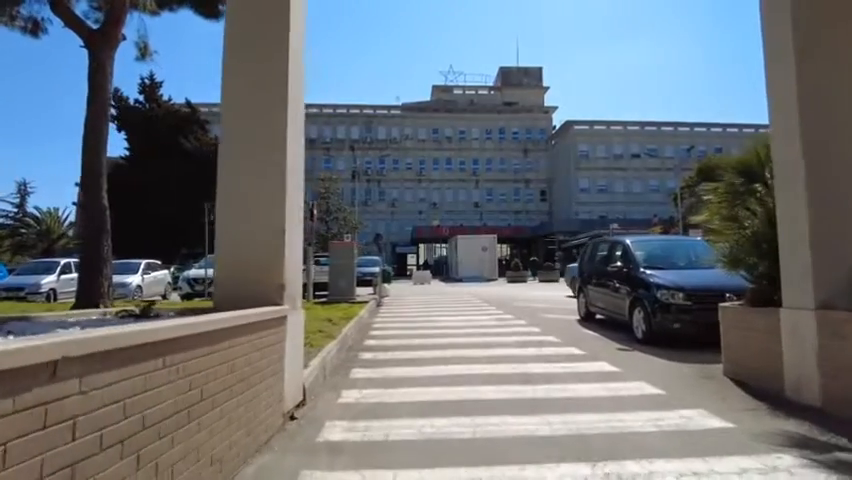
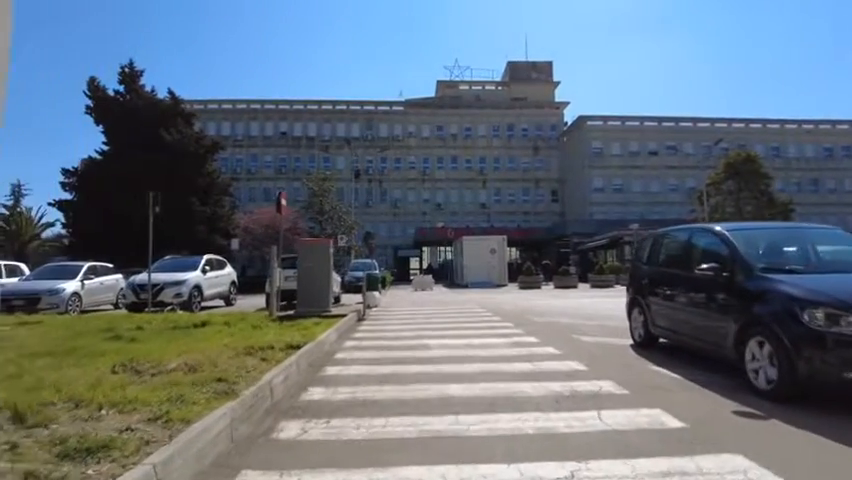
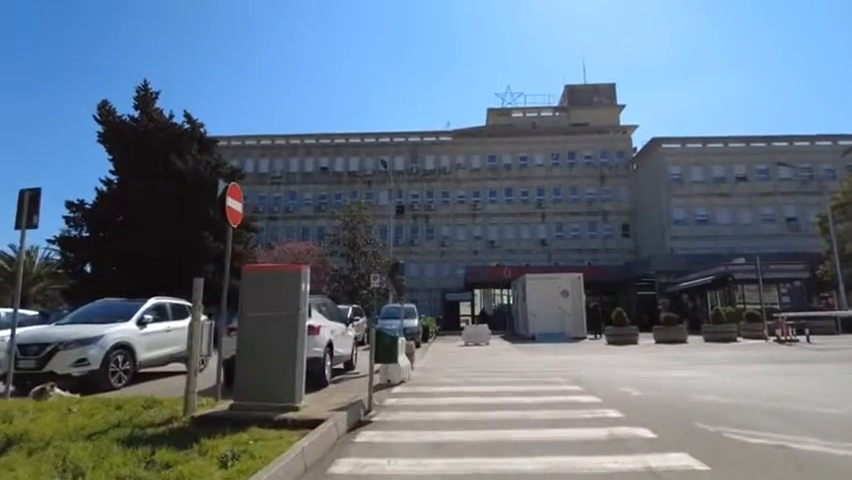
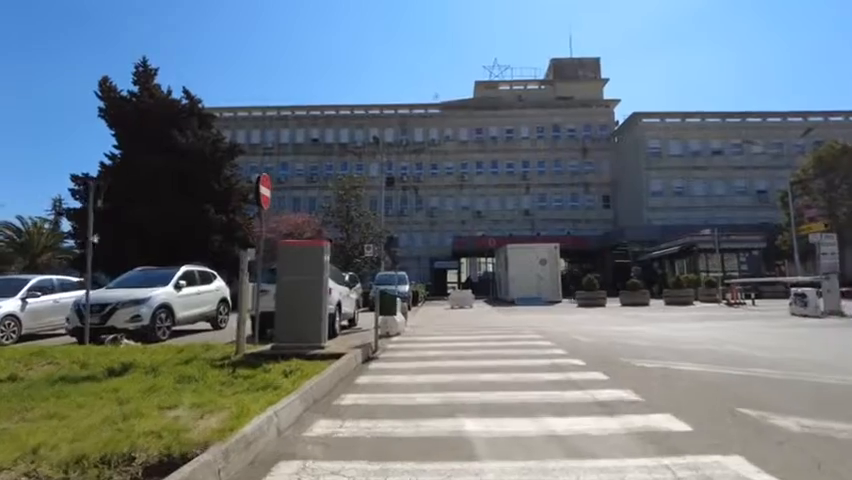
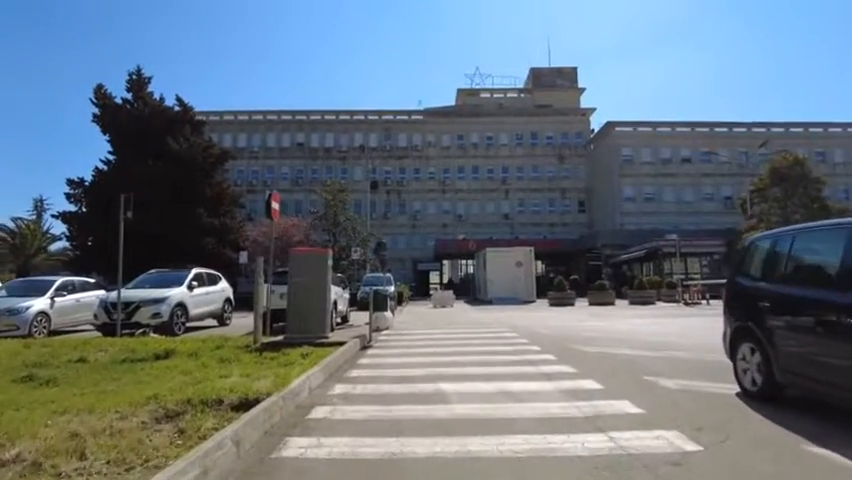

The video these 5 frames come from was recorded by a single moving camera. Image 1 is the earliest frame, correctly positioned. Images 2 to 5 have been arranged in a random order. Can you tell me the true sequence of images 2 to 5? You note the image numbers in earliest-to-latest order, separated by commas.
2, 5, 4, 3
